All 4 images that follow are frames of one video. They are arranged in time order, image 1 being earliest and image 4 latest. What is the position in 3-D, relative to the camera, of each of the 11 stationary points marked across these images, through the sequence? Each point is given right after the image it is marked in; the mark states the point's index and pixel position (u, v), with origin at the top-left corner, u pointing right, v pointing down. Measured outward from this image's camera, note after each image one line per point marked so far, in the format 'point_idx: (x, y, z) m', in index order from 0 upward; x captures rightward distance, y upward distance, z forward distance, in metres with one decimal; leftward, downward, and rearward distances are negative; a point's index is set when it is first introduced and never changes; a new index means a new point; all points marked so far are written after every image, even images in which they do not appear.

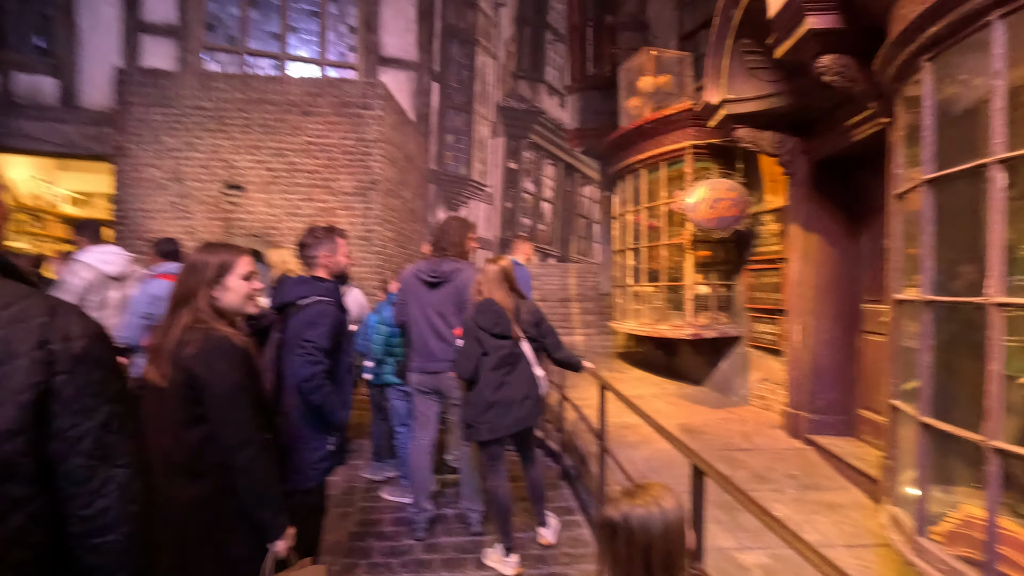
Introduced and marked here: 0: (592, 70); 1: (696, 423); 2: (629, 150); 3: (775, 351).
0: (+1.2, +3.3, +8.0) m
1: (+1.7, -1.2, +4.9) m
2: (+1.4, +1.7, +6.5) m
3: (+2.5, -0.6, +5.1) m
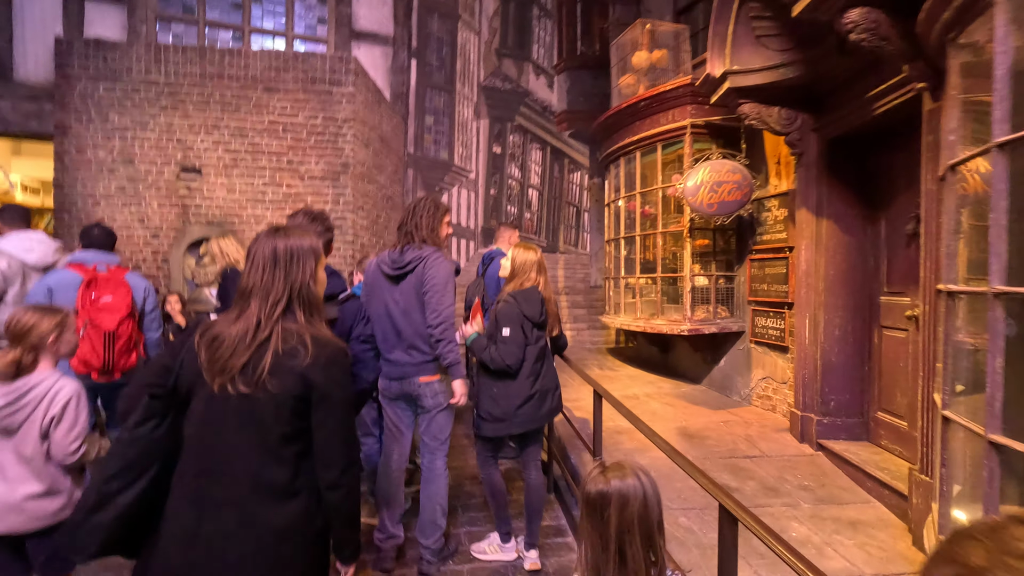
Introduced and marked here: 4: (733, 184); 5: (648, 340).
0: (+1.0, +3.4, +7.5) m
1: (+1.5, -1.2, +4.5) m
2: (+1.2, +1.7, +6.0) m
3: (+2.3, -0.5, +4.7) m
4: (+1.9, +0.9, +4.5) m
5: (+1.7, -0.6, +6.6) m
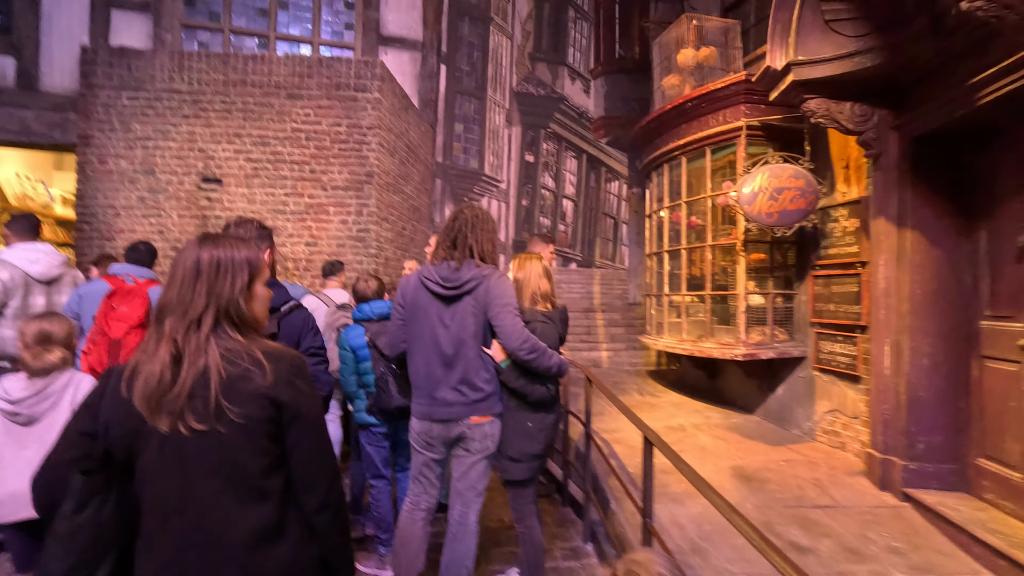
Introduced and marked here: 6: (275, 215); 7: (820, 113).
0: (+1.4, +3.2, +7.1) m
1: (+1.8, -1.3, +3.9) m
2: (+1.6, +1.6, +5.5) m
3: (+2.6, -0.7, +4.1) m
4: (+2.1, +0.7, +4.0) m
5: (+2.0, -0.8, +6.0) m
6: (-2.4, +0.7, +5.5) m
7: (+2.1, +1.2, +3.7) m
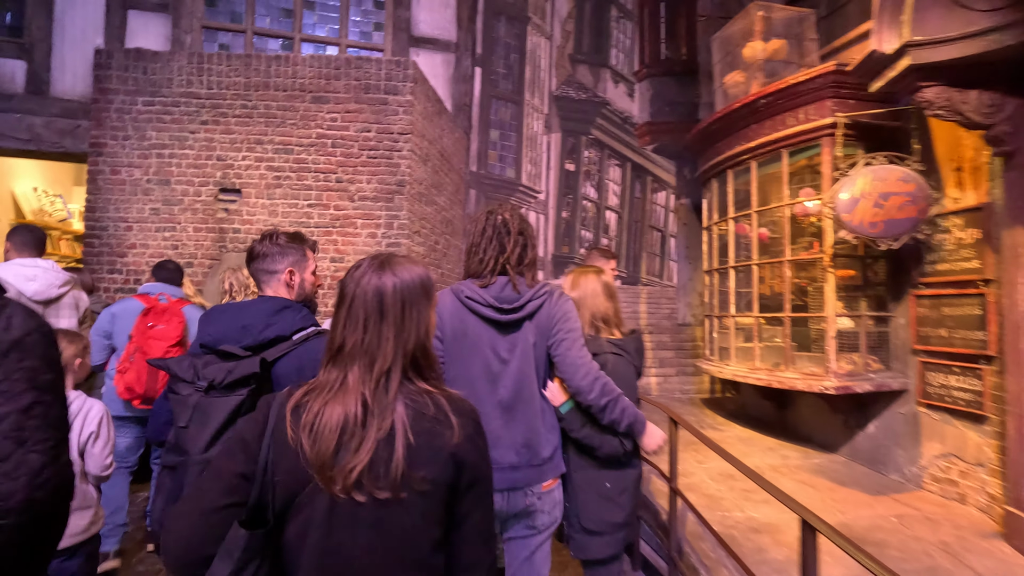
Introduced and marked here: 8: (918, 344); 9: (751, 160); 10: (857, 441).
0: (+1.9, +2.9, +6.6) m
1: (+2.2, -1.5, +3.3) m
2: (+2.0, +1.4, +5.0) m
3: (+3.0, -0.8, +3.4) m
4: (+2.5, +0.6, +3.4) m
5: (+2.5, -1.0, +5.4) m
6: (-2.0, +0.6, +5.0) m
7: (+2.5, +1.1, +3.1) m
8: (+2.9, -0.4, +3.8) m
9: (+2.1, +1.1, +4.7) m
10: (+2.8, -1.2, +4.3) m
